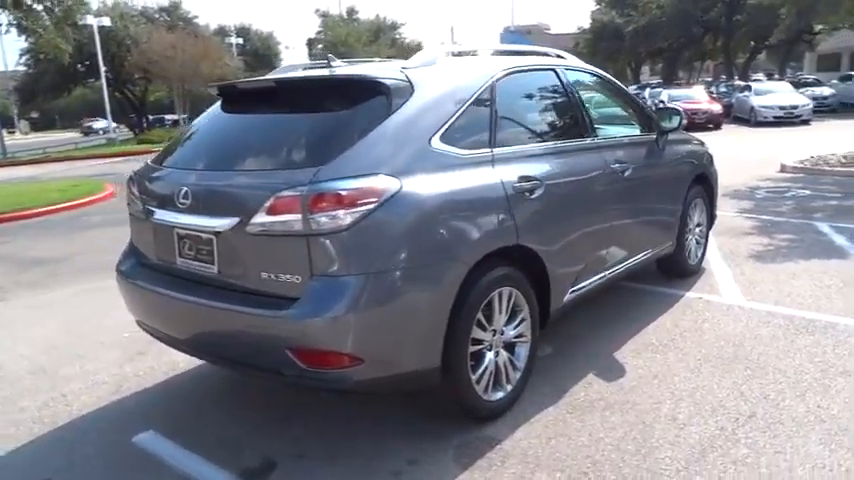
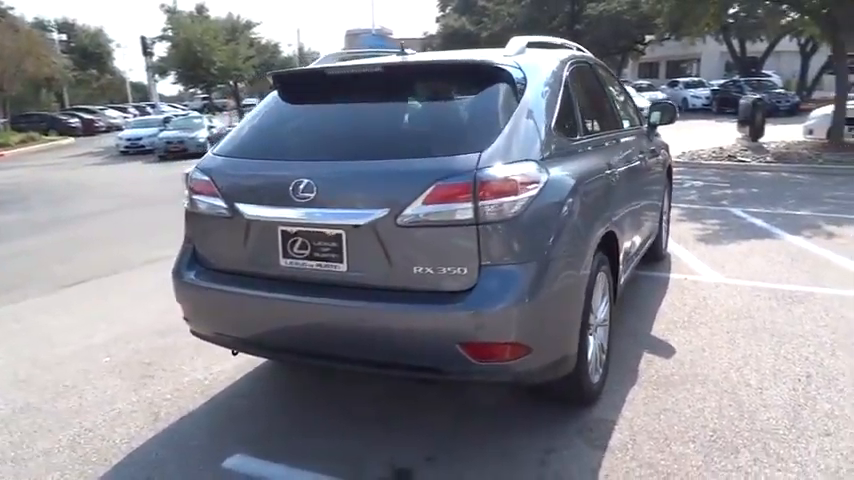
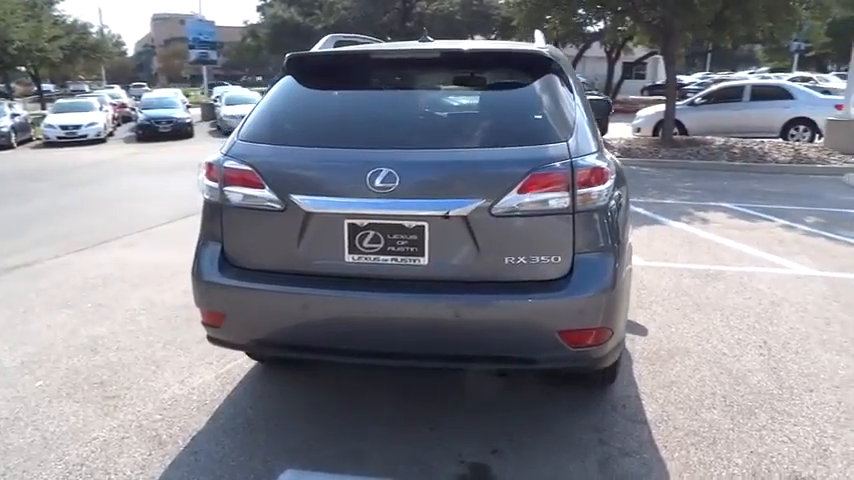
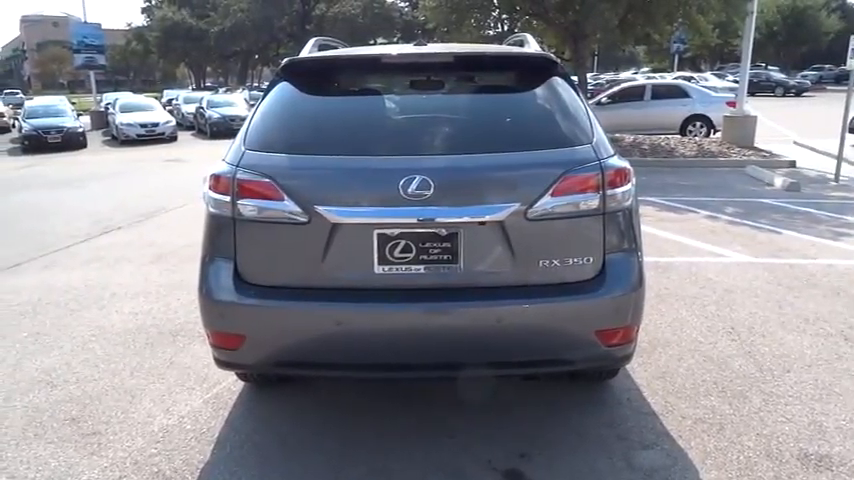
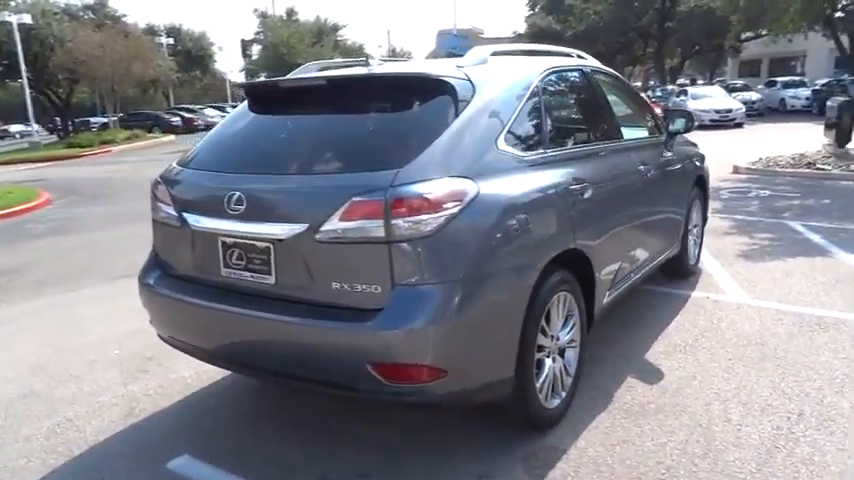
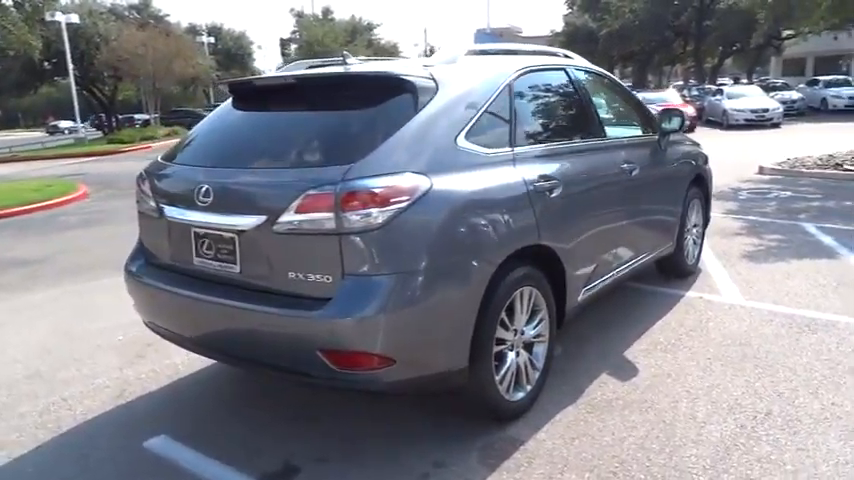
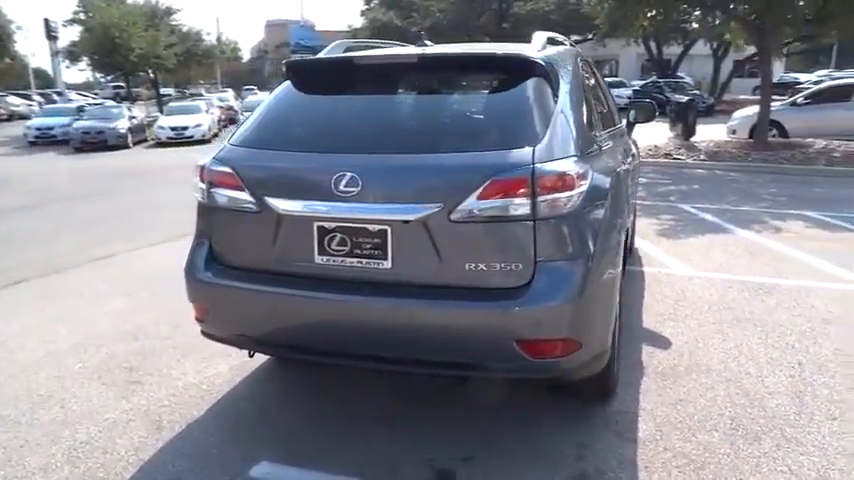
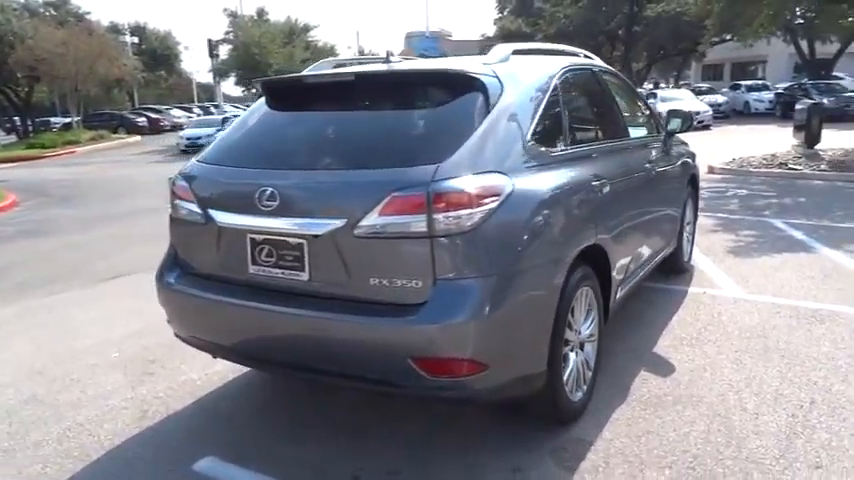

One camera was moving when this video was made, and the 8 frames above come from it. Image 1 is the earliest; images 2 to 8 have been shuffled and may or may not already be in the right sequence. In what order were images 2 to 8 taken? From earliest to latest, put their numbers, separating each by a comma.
6, 5, 8, 2, 7, 3, 4
